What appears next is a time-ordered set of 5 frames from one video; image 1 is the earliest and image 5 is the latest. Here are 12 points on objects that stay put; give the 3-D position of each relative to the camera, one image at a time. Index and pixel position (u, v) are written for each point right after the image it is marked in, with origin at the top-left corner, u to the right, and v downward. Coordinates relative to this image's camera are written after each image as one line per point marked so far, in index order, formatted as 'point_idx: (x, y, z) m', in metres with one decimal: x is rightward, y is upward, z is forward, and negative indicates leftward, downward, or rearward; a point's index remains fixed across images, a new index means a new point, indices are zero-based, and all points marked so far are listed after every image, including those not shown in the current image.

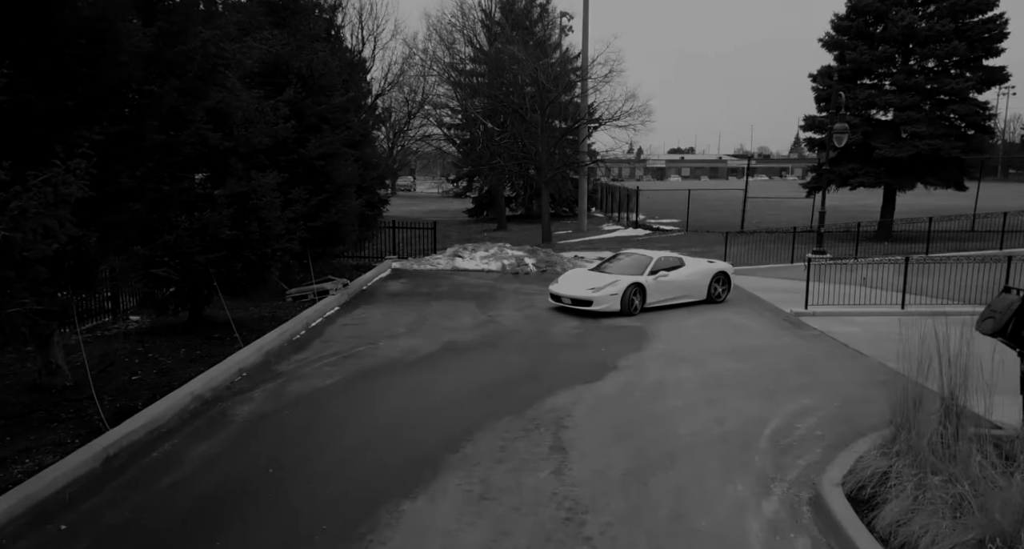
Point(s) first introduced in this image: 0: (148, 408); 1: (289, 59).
0: (-3.9, -1.4, +6.3) m
1: (-4.4, +4.3, +11.8) m
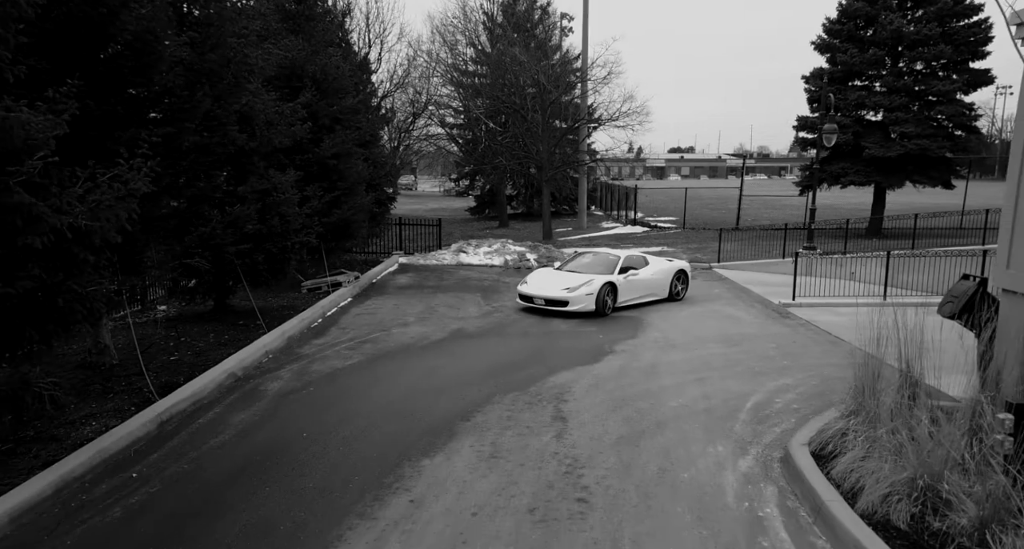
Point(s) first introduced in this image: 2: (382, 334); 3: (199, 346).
0: (-3.8, -1.3, +7.0) m
1: (-4.3, +4.4, +12.5) m
2: (-2.2, -1.0, +10.1) m
3: (-4.5, -1.0, +8.5) m
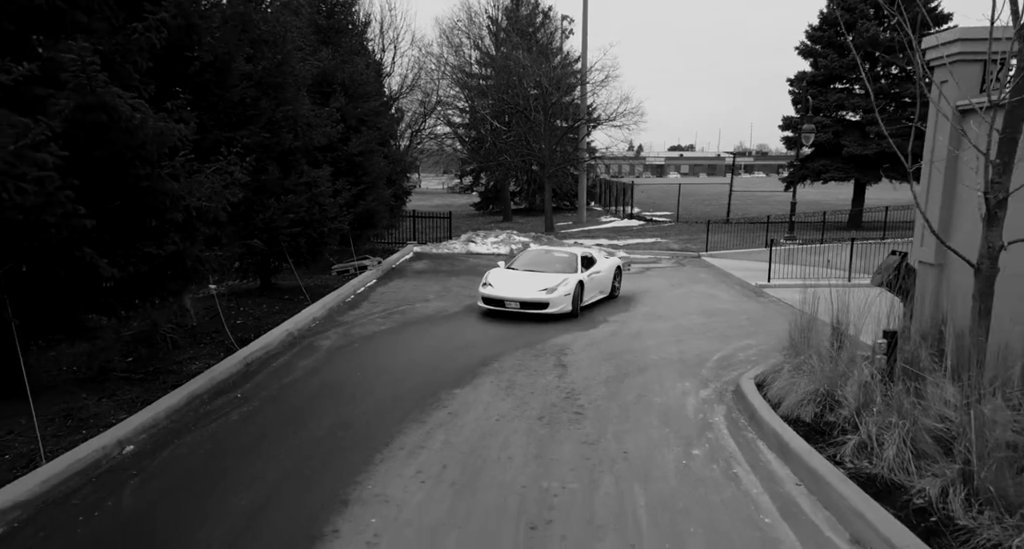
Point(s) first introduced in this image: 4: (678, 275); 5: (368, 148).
0: (-3.6, -0.9, +8.6) m
1: (-4.2, +4.8, +14.1) m
2: (-2.0, -0.6, +11.7) m
3: (-4.3, -0.7, +10.1) m
4: (+4.4, 0.0, +15.7) m
5: (-3.5, +3.0, +14.3) m
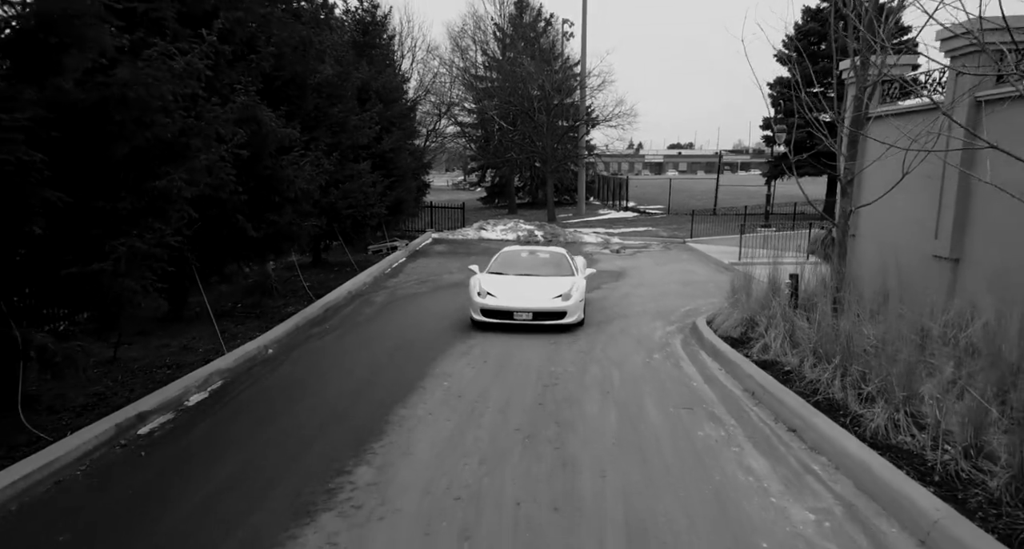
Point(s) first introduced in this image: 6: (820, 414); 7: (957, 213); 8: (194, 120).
0: (-3.4, -0.4, +11.1) m
1: (-3.9, +5.3, +16.5) m
2: (-1.8, -0.1, +14.1) m
3: (-4.1, -0.1, +12.5) m
4: (+4.6, +0.6, +18.1) m
5: (-3.2, +3.6, +16.7) m
6: (+2.7, -1.2, +5.3) m
7: (+5.4, +0.8, +7.2) m
8: (-3.2, +1.5, +5.9) m
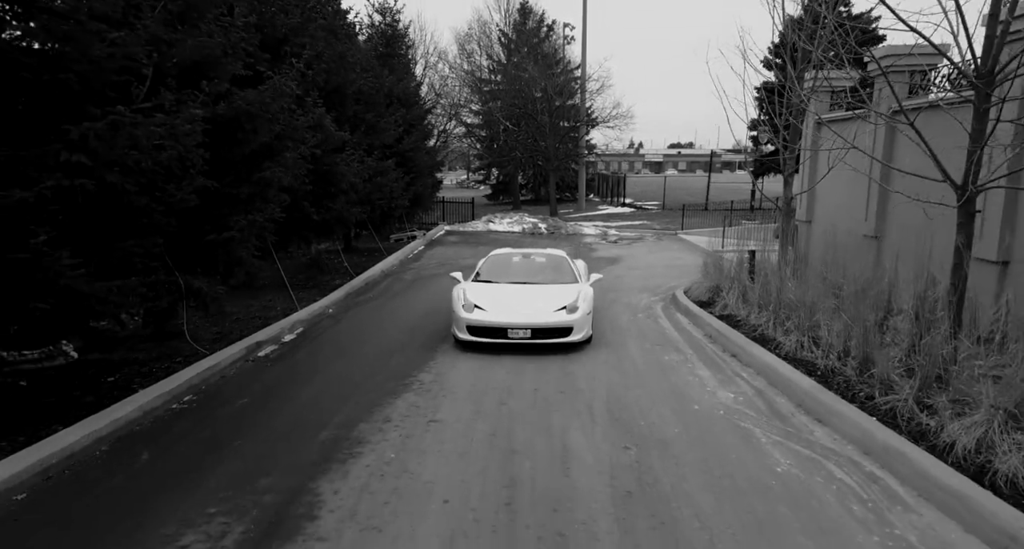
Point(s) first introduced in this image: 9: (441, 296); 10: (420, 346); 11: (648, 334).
0: (-3.2, 0.0, +13.0) m
1: (-3.7, +5.8, +18.4) m
2: (-1.6, +0.3, +16.0) m
3: (-3.9, +0.3, +14.5) m
4: (+4.8, +1.0, +20.0) m
5: (-3.0, +4.0, +18.6) m
6: (+2.9, -0.8, +7.2) m
7: (+5.6, +1.2, +9.1) m
8: (-3.0, +1.9, +7.8) m
9: (-1.3, -0.5, +11.6) m
10: (-1.2, -0.9, +7.9) m
11: (+2.0, -0.9, +8.5) m
